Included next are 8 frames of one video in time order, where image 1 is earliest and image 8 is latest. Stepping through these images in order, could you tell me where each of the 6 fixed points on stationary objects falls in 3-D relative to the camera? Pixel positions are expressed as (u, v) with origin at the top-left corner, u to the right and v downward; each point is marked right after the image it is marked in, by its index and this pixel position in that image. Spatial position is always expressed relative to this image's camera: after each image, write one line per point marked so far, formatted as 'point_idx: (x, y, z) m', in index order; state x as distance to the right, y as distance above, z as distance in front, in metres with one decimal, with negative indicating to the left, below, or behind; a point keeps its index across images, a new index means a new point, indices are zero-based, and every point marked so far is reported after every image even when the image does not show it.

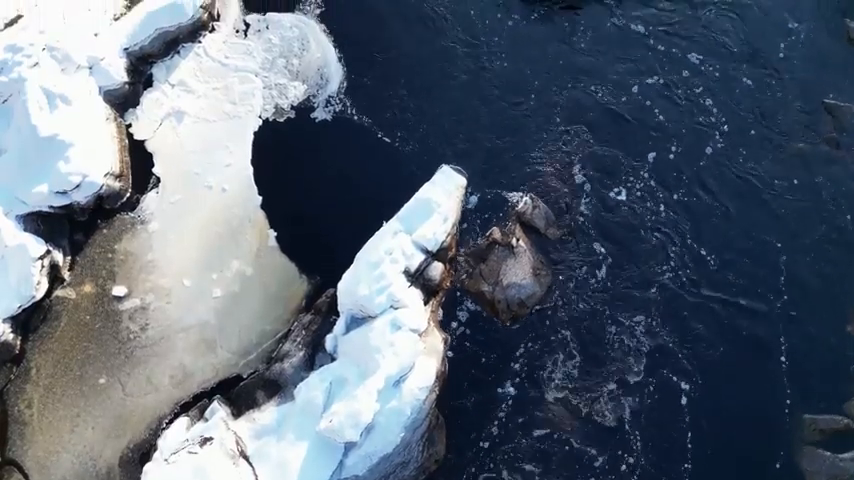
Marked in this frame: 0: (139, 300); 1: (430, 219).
0: (-6.9, -1.5, +19.8) m
1: (0.0, +0.3, +18.9) m
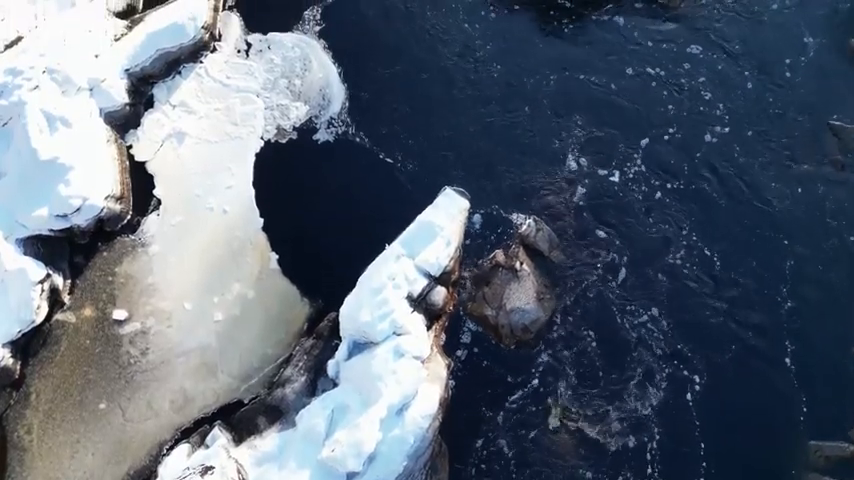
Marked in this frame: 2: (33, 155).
0: (-6.8, -2.0, +19.4) m
1: (+0.1, -0.2, +18.5) m
2: (-9.0, +1.8, +18.7) m
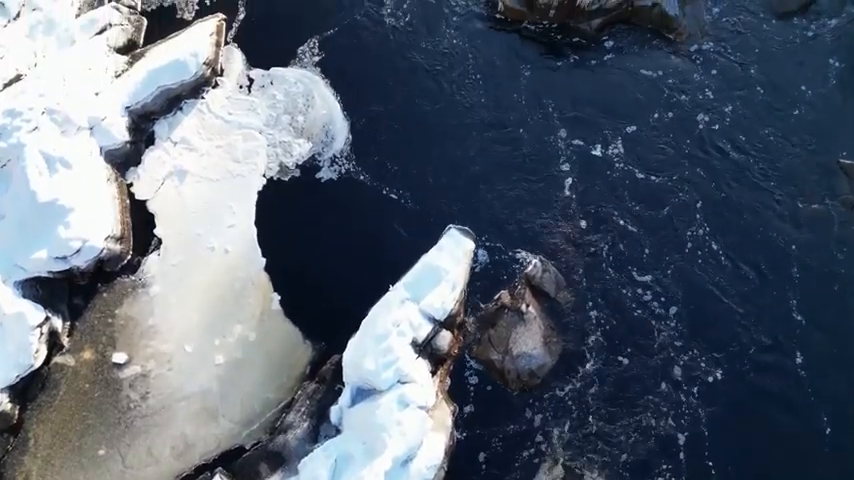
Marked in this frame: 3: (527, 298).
0: (-6.6, -2.9, +18.8) m
1: (+0.2, -1.1, +17.9) m
2: (-8.9, +0.8, +18.3) m
3: (+2.3, -1.5, +19.6) m
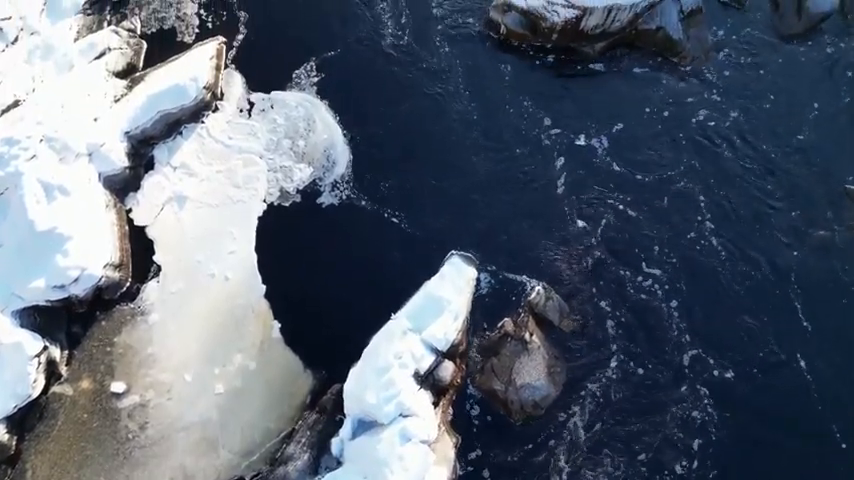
0: (-6.6, -3.5, +18.4) m
1: (+0.3, -1.7, +17.4) m
2: (-8.8, +0.2, +18.0) m
3: (+2.4, -2.1, +19.2) m
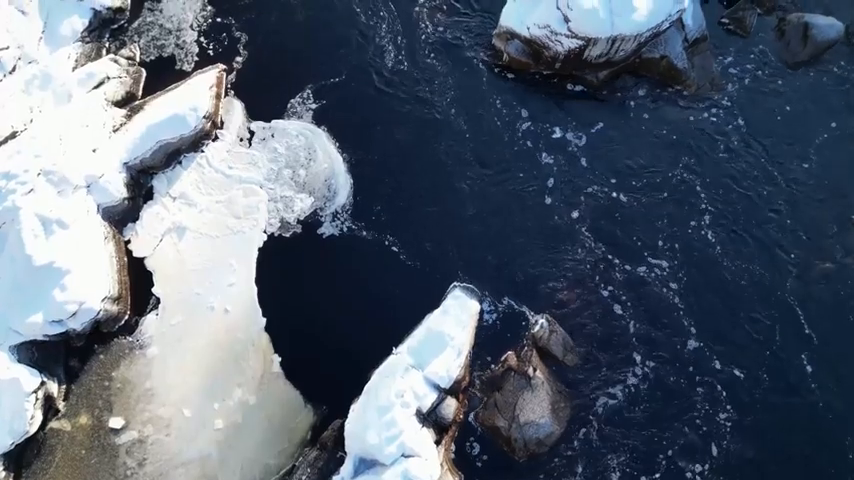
0: (-6.5, -4.3, +17.9) m
1: (+0.3, -2.3, +17.0) m
2: (-8.8, -0.5, +17.7) m
3: (+2.5, -2.8, +18.7) m
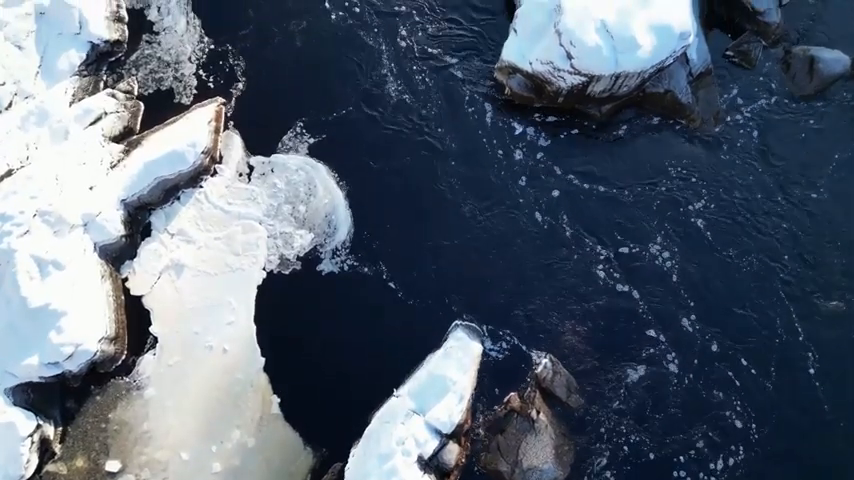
0: (-6.4, -5.1, +17.3) m
1: (+0.4, -3.1, +16.4) m
2: (-8.7, -1.3, +17.3) m
3: (+2.6, -3.6, +18.1) m
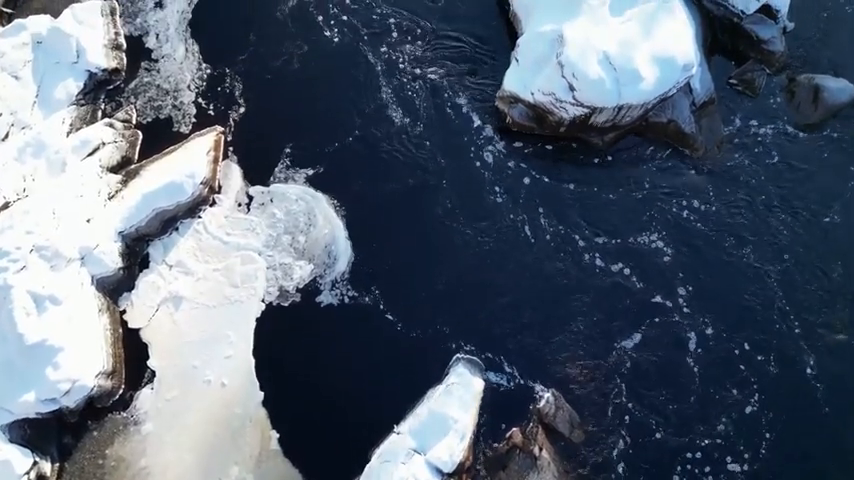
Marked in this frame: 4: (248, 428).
0: (-6.4, -5.7, +16.8) m
1: (+0.4, -3.7, +16.0) m
2: (-8.7, -1.9, +17.1) m
3: (+2.6, -4.3, +17.6) m
4: (-3.9, -4.1, +17.7) m
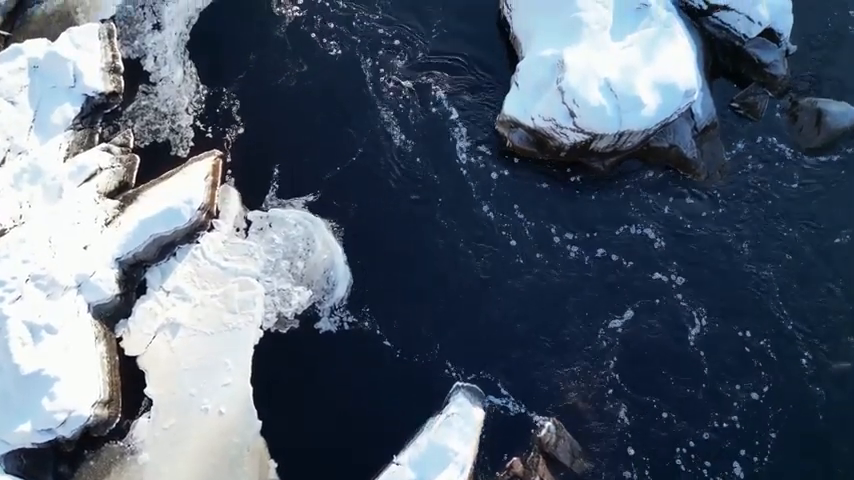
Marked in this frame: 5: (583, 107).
0: (-6.4, -6.2, +16.5) m
1: (+0.4, -4.2, +15.7) m
2: (-8.7, -2.5, +16.8) m
3: (+2.6, -4.8, +17.2) m
4: (-3.9, -4.6, +17.4) m
5: (+3.8, +3.4, +20.0) m
